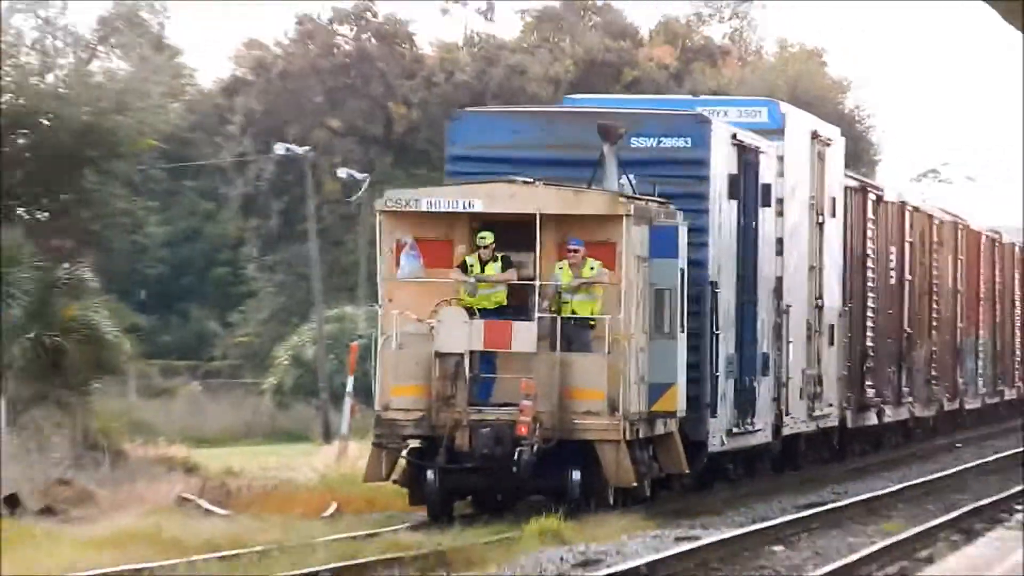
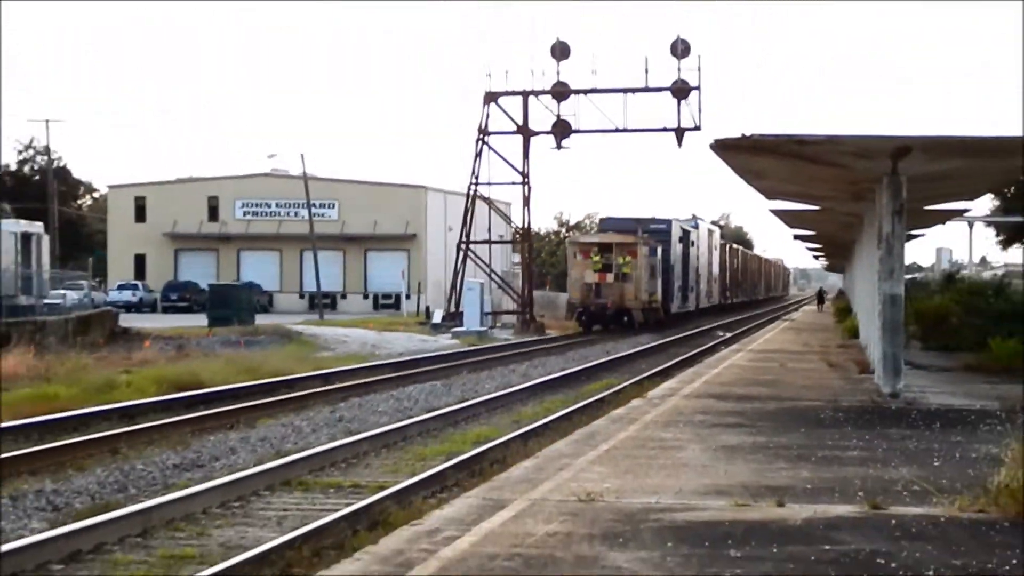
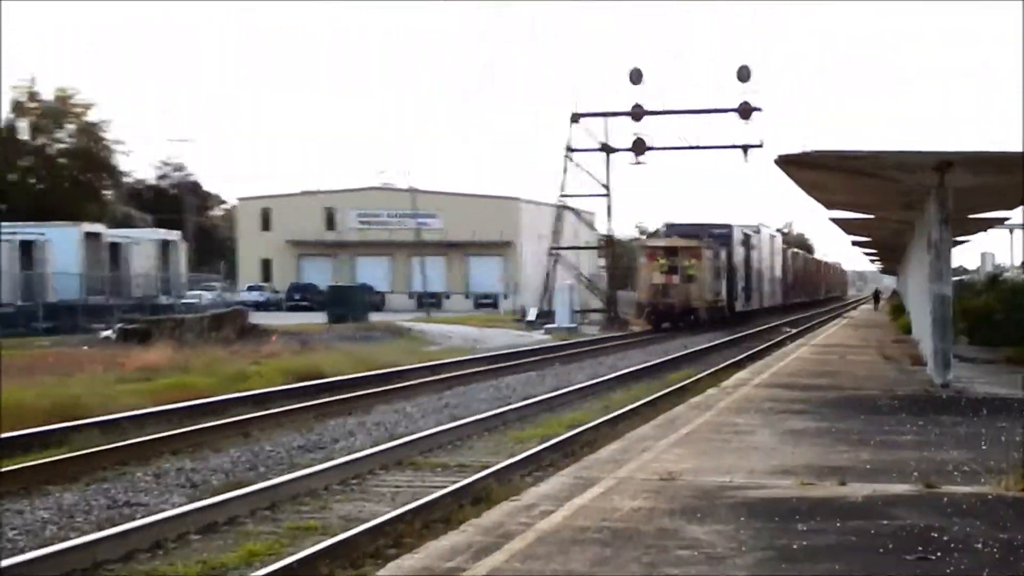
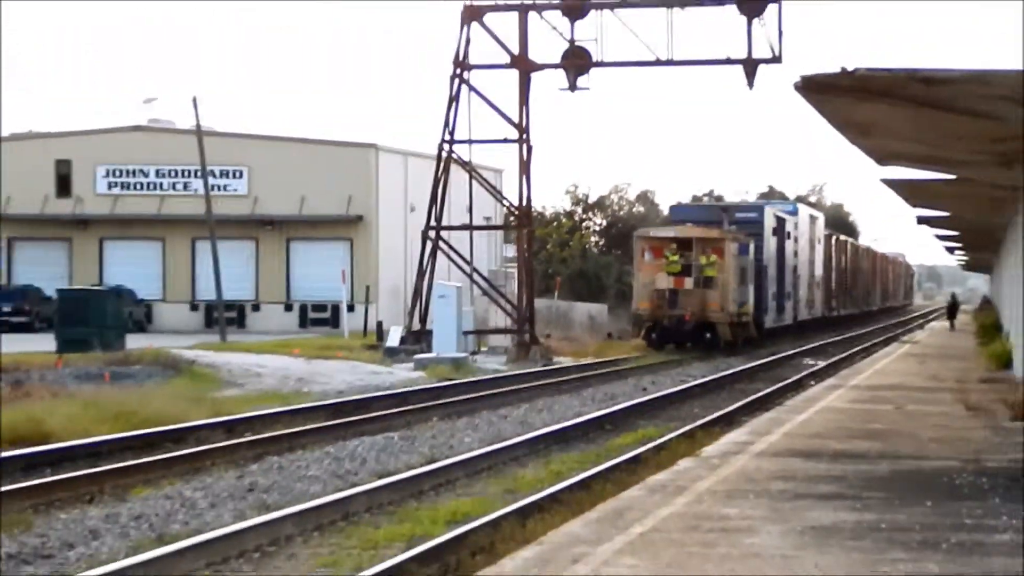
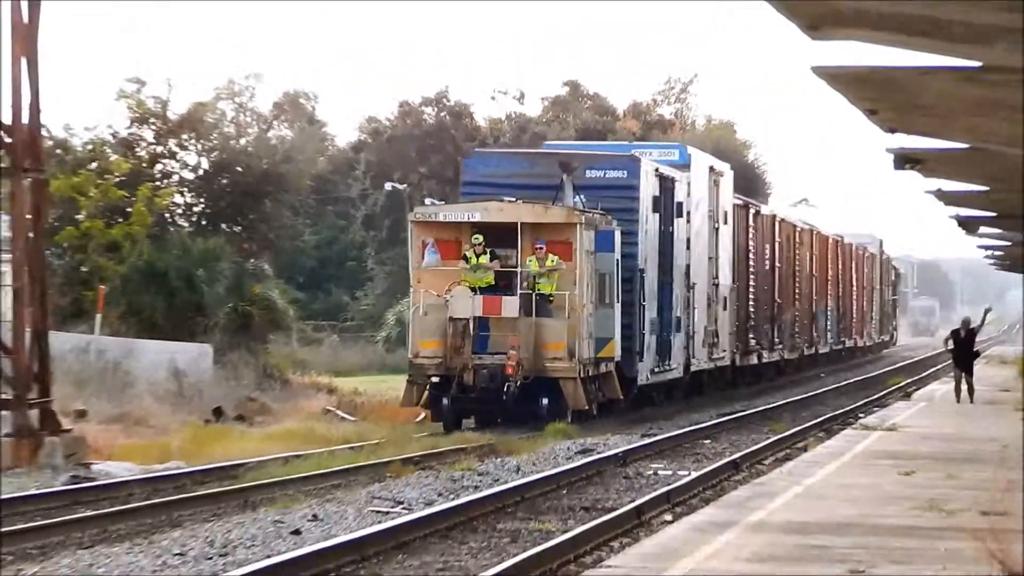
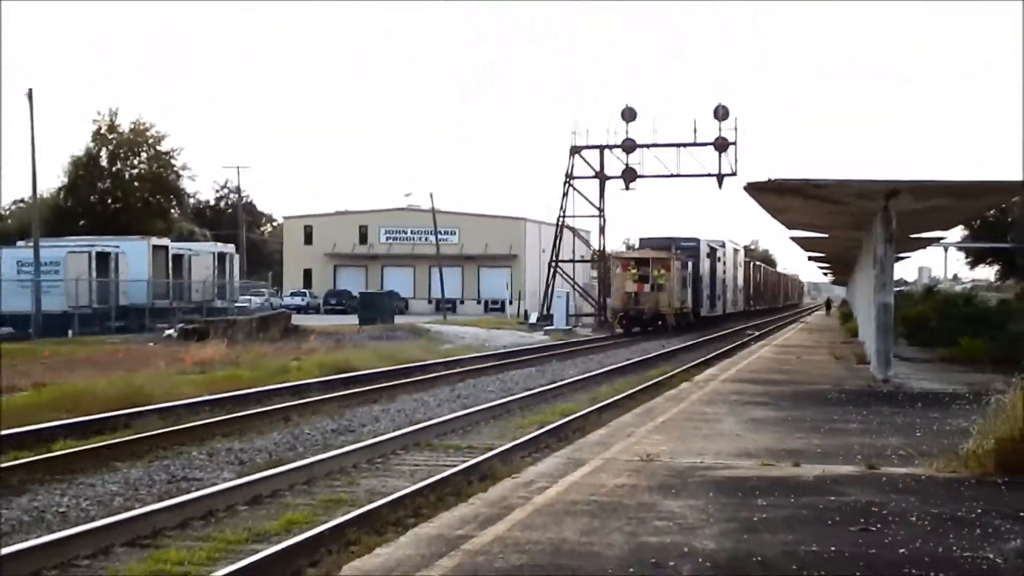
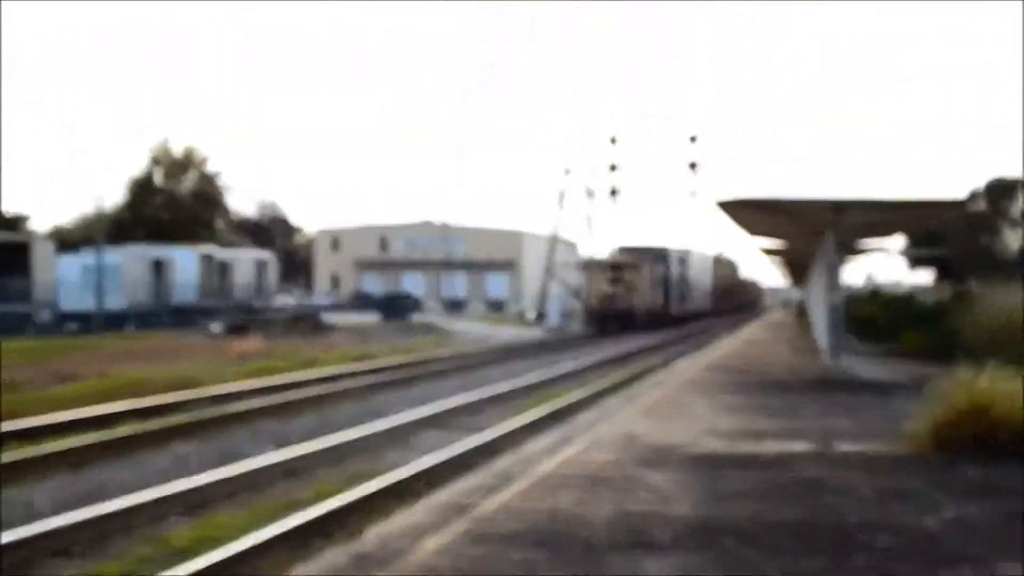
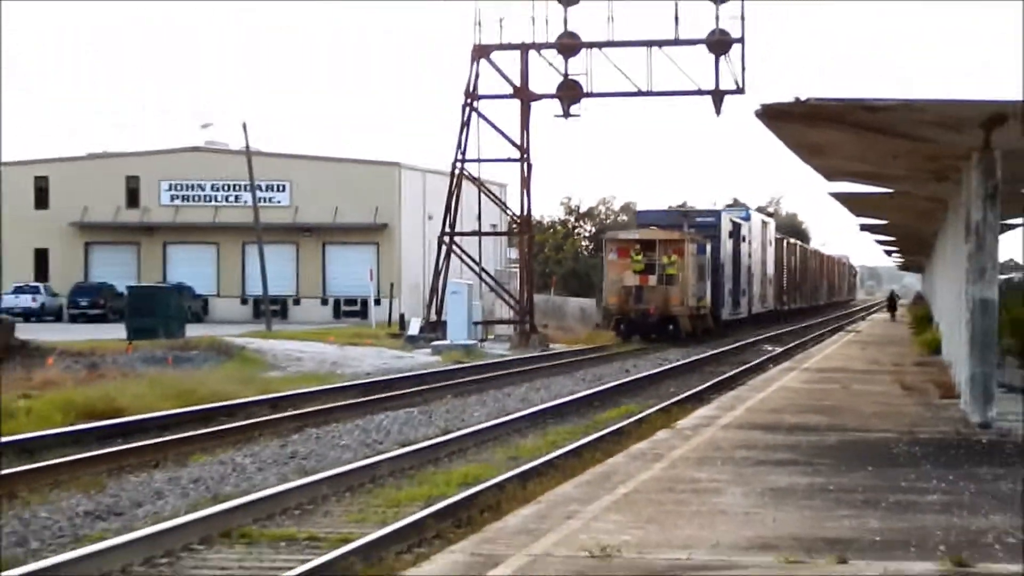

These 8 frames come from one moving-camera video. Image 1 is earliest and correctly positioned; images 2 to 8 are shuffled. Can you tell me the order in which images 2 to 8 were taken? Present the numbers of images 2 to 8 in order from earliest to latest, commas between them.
5, 4, 8, 2, 3, 6, 7
